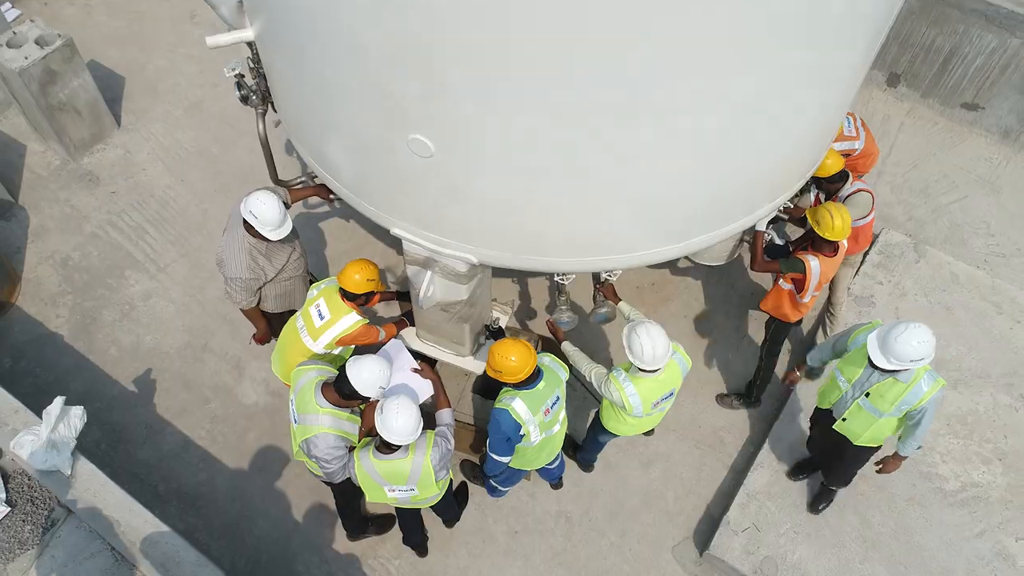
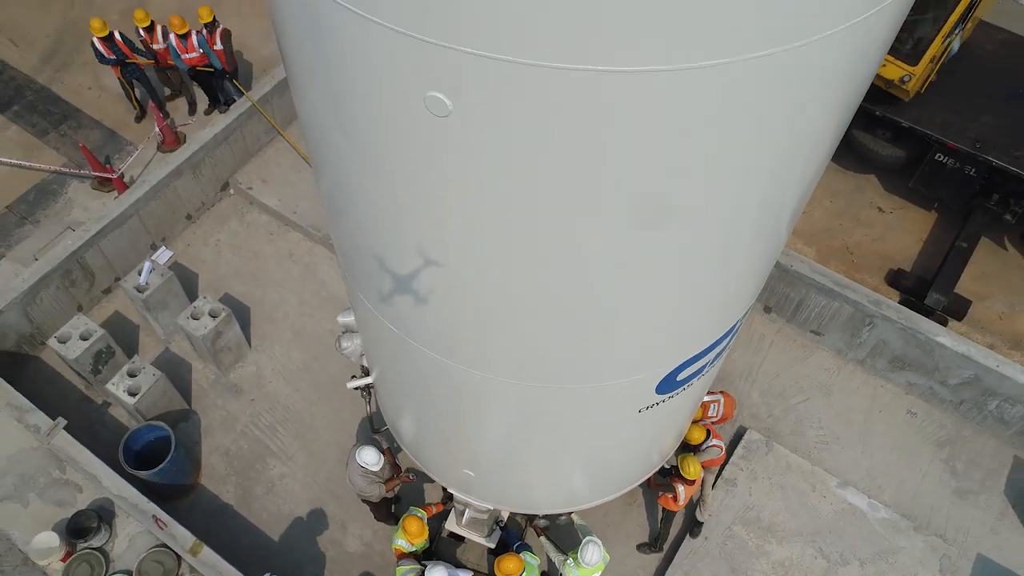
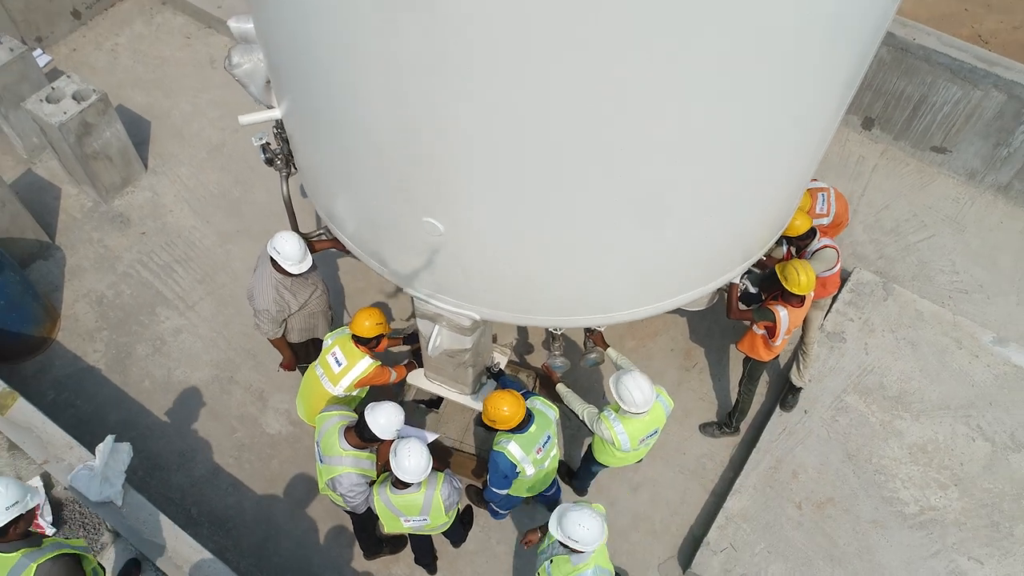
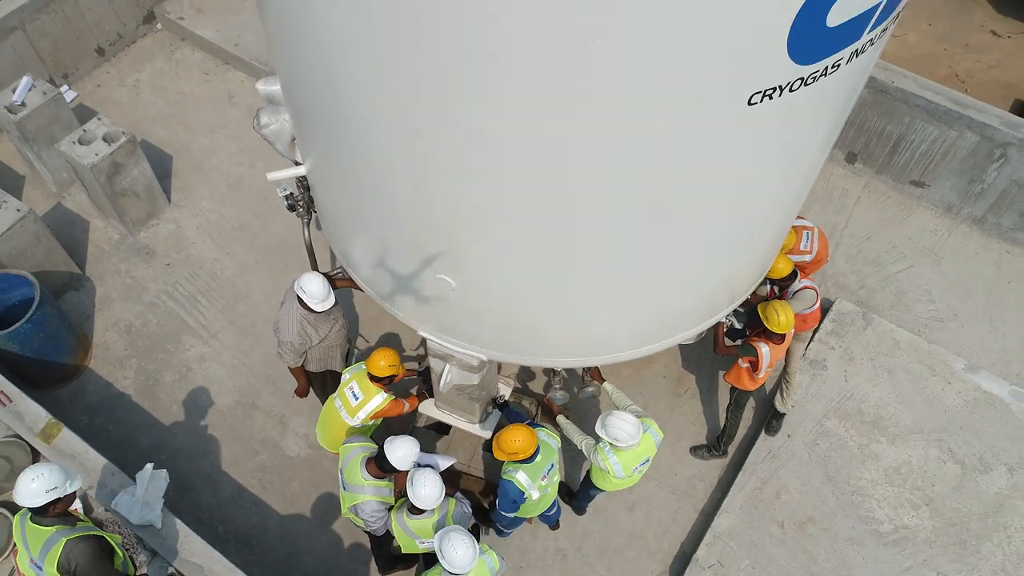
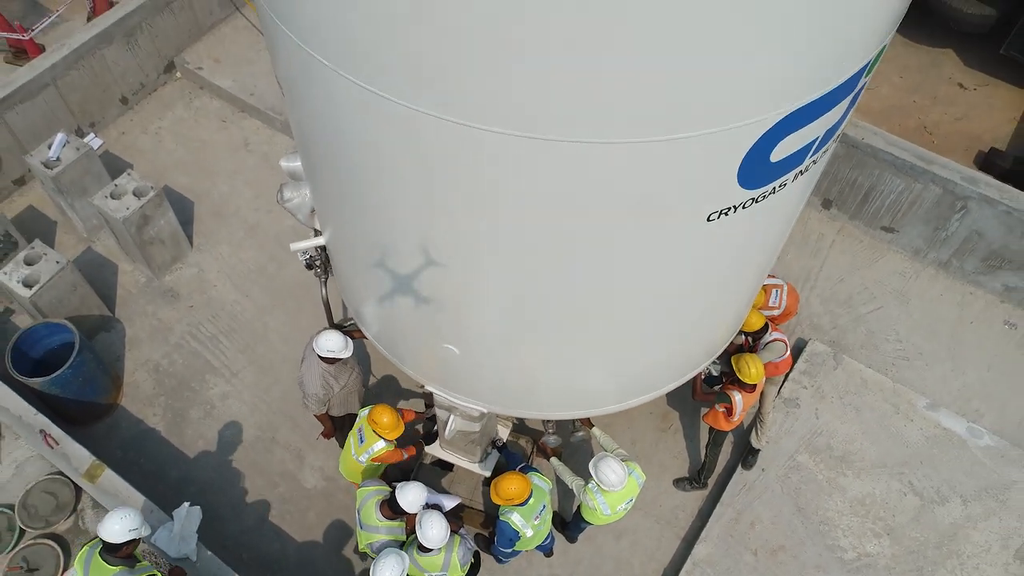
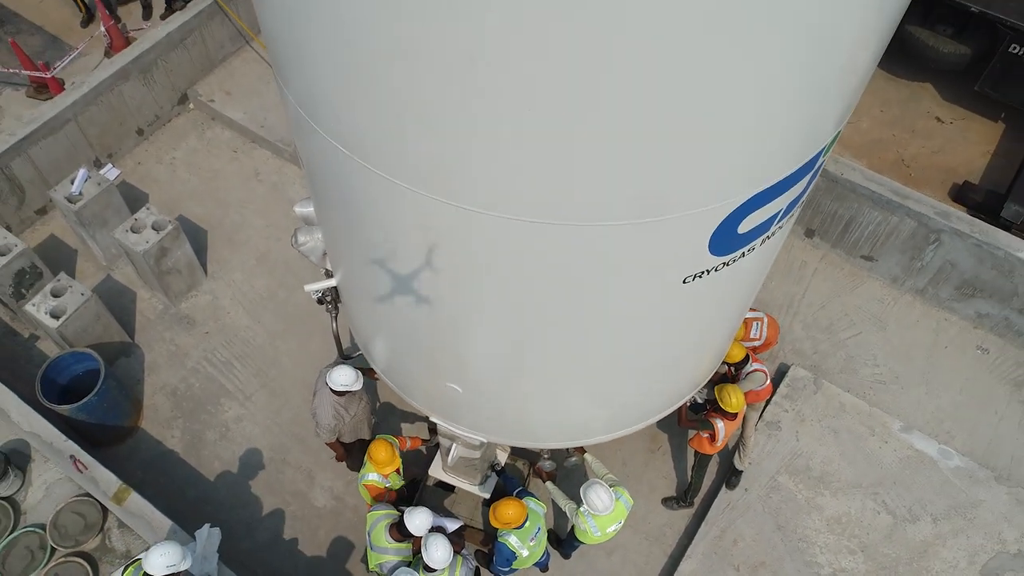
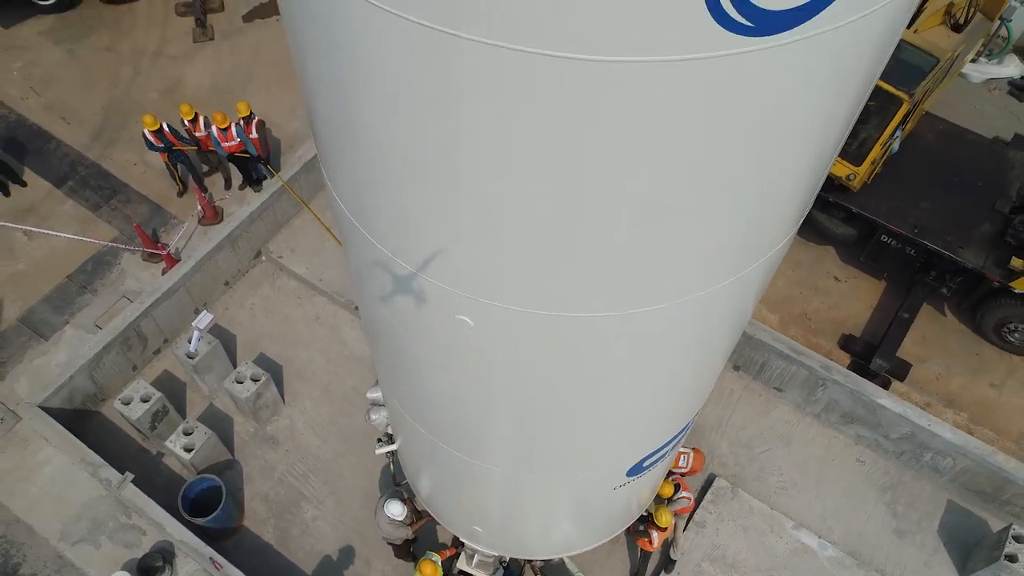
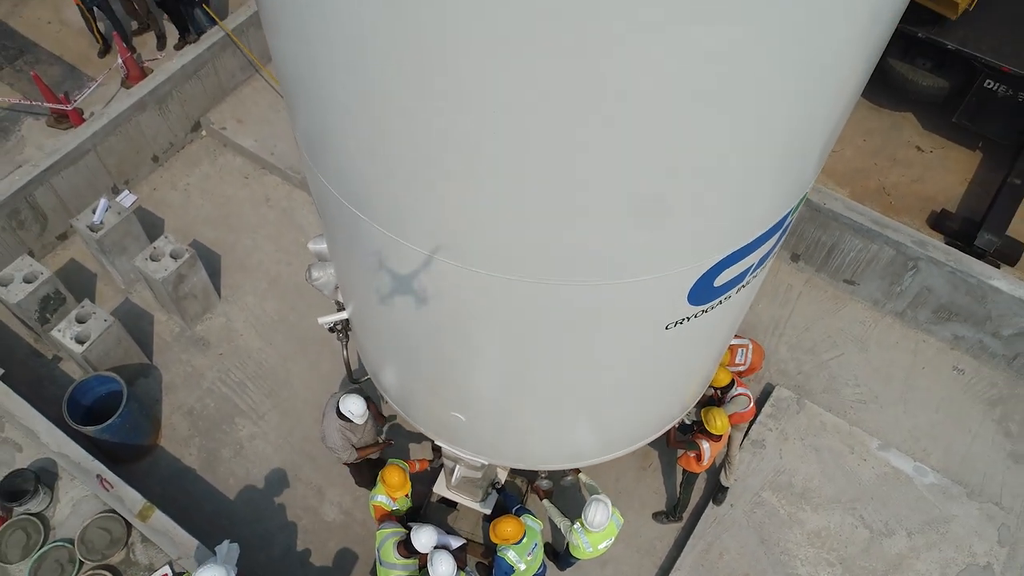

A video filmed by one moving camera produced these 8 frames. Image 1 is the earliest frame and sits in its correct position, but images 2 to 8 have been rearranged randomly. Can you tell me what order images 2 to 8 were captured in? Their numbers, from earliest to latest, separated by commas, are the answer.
3, 4, 5, 6, 8, 2, 7
